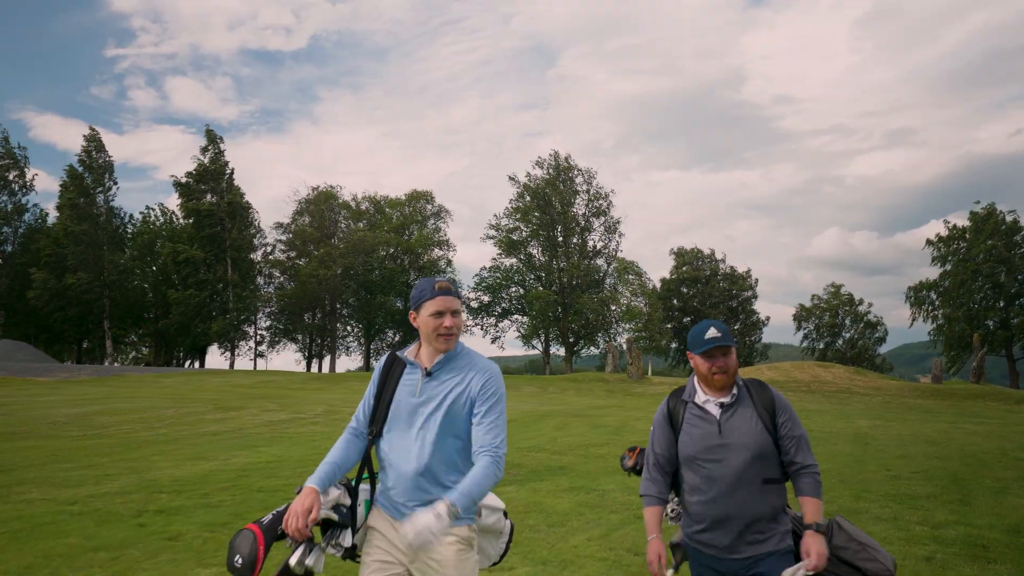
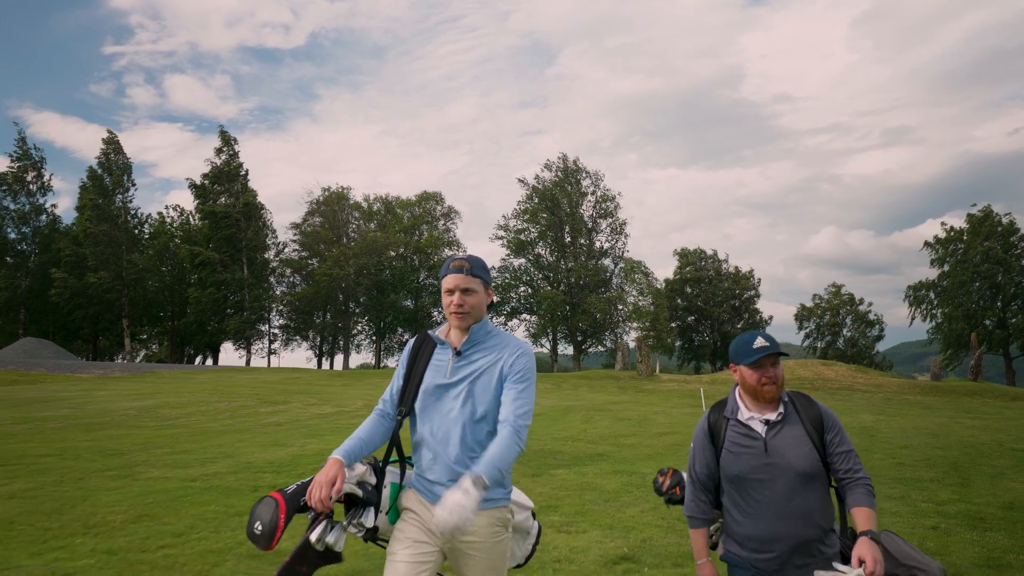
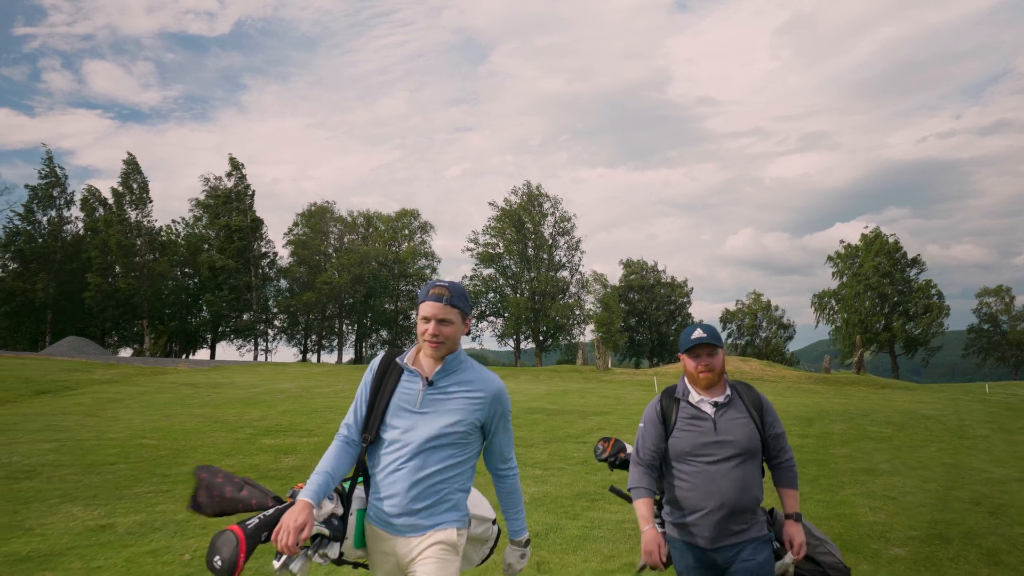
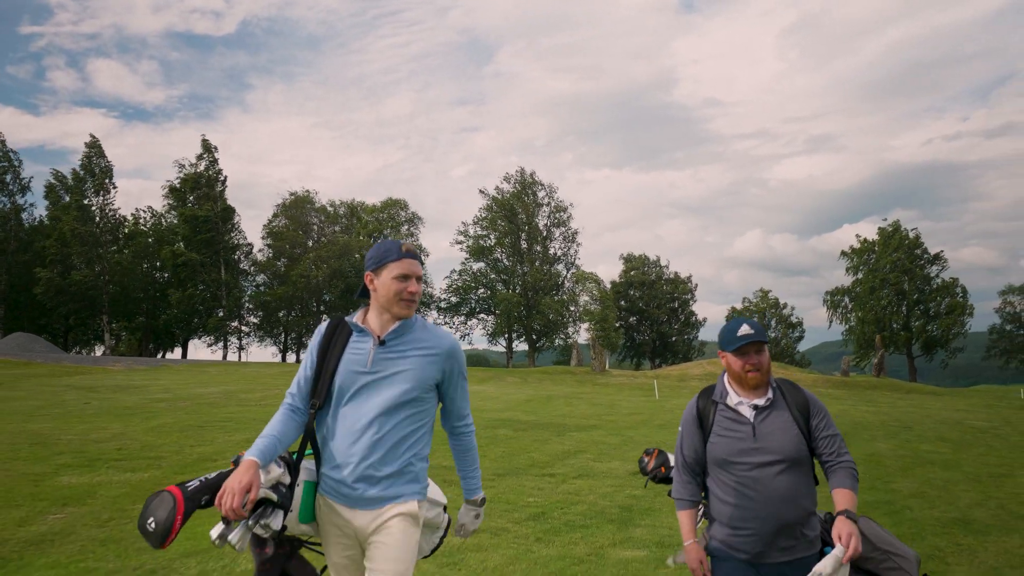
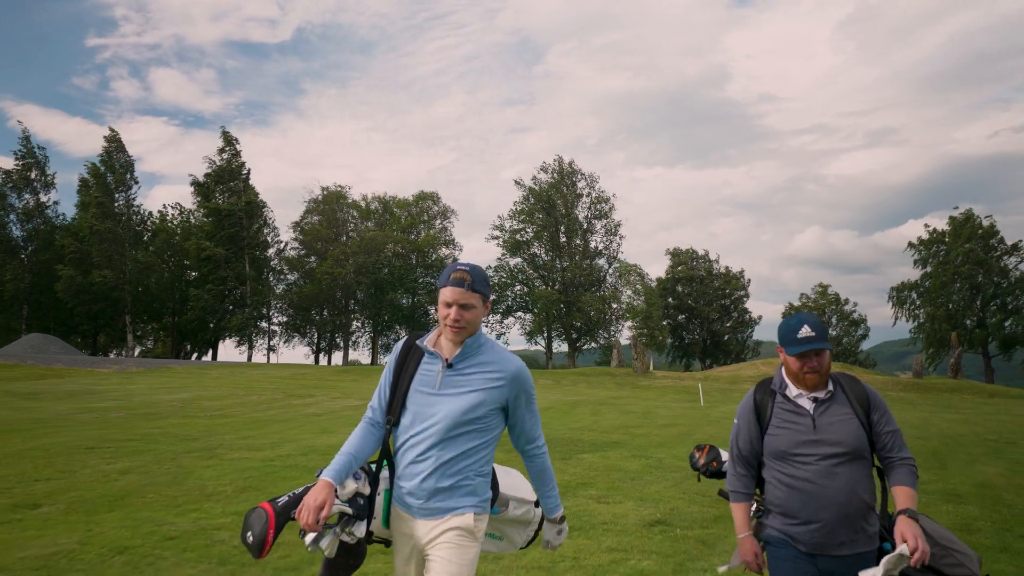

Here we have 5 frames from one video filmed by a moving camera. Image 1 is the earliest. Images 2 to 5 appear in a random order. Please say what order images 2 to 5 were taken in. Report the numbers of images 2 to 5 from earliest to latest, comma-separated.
2, 5, 4, 3
